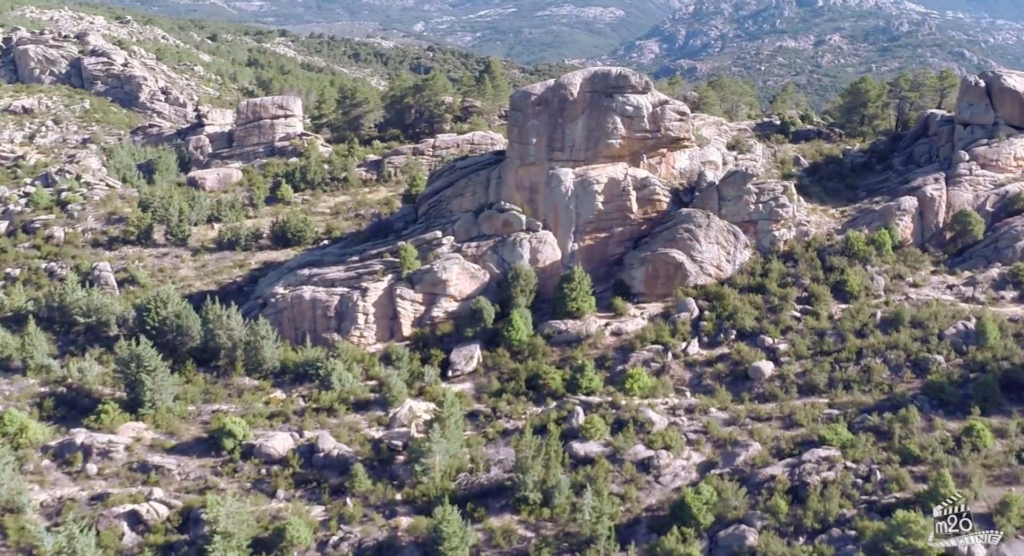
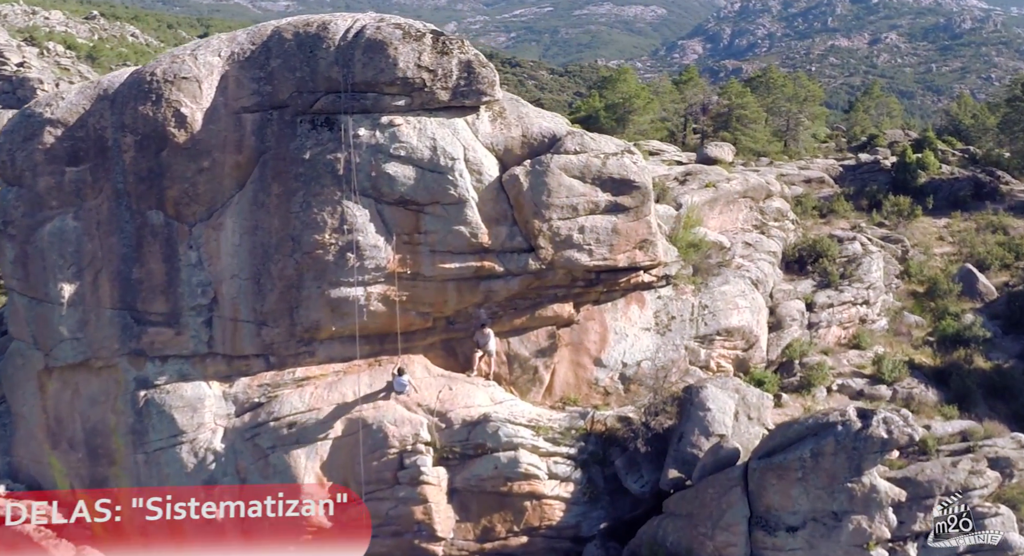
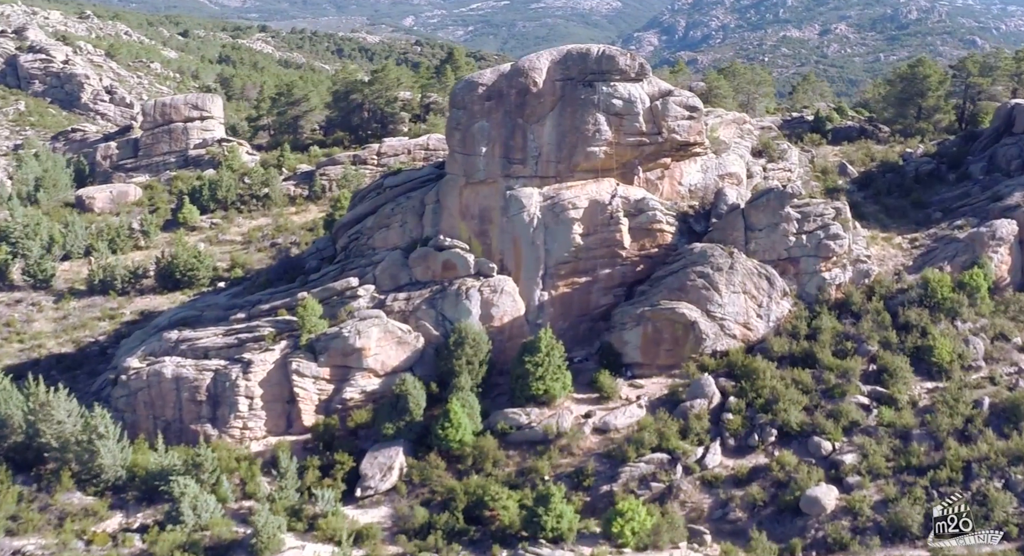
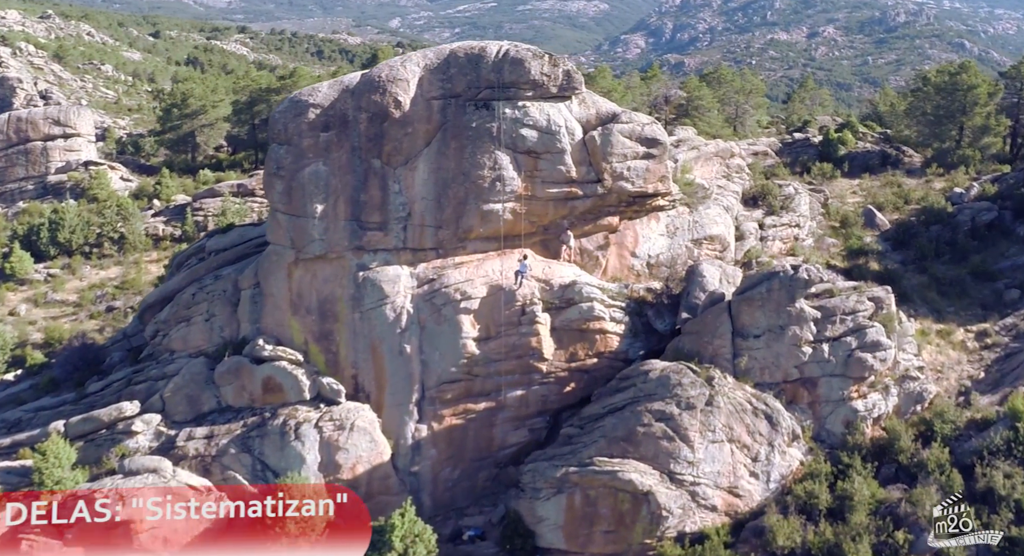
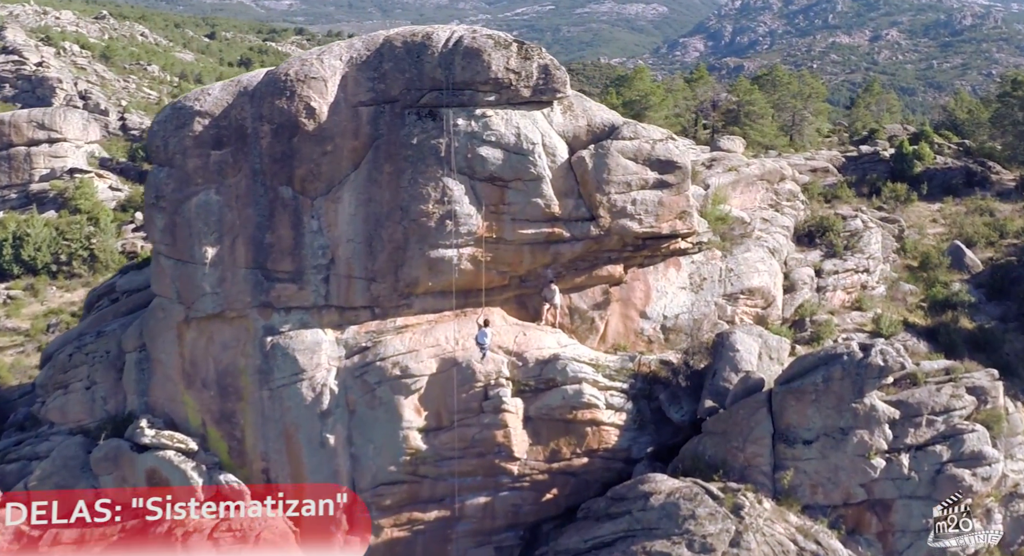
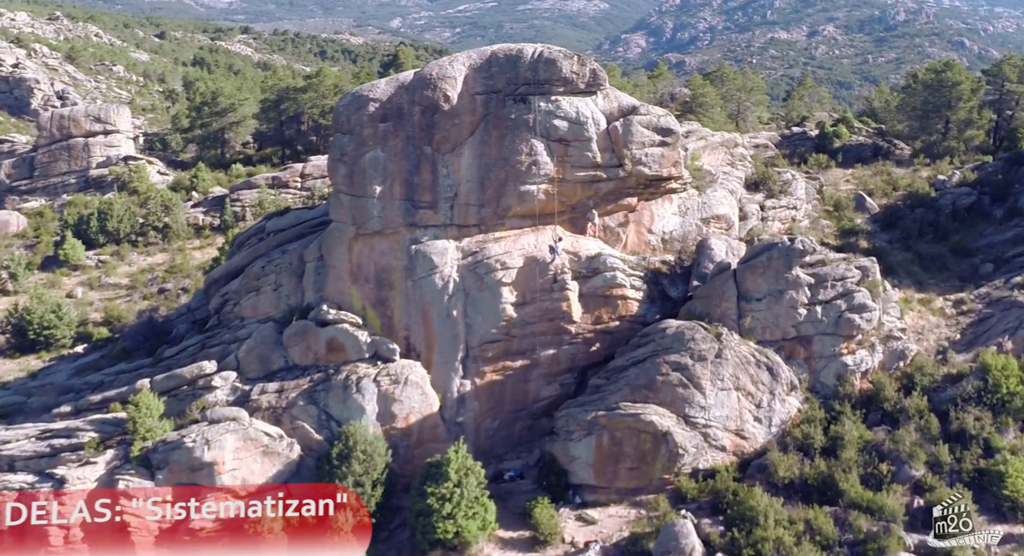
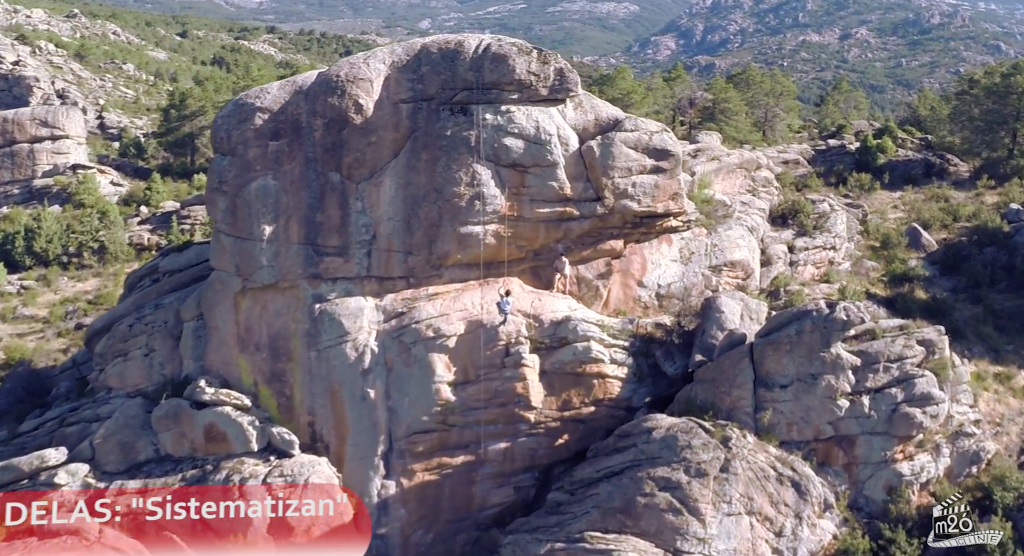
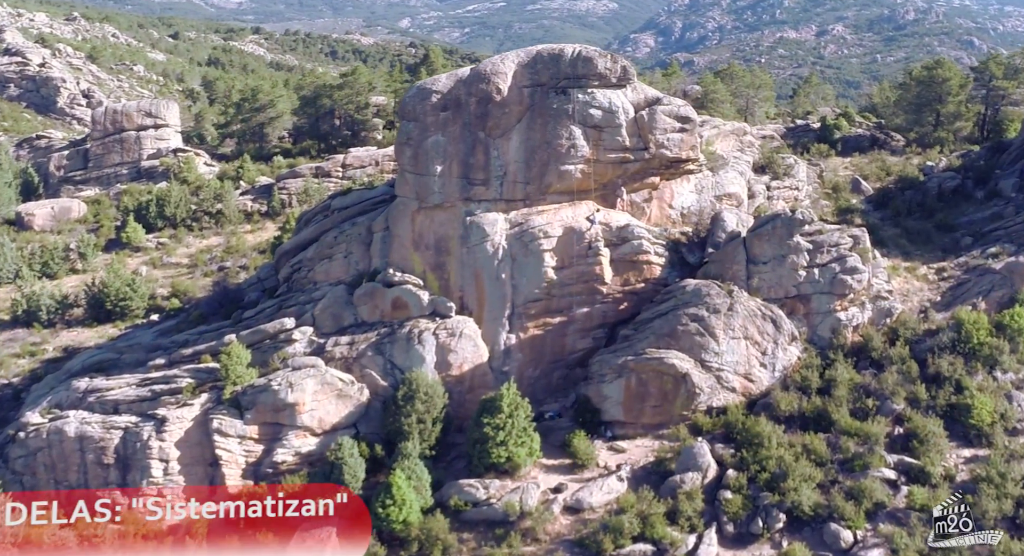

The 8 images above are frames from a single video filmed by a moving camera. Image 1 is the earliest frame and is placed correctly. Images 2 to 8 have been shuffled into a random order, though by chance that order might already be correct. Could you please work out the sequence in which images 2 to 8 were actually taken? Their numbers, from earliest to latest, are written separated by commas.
3, 8, 6, 4, 7, 5, 2
